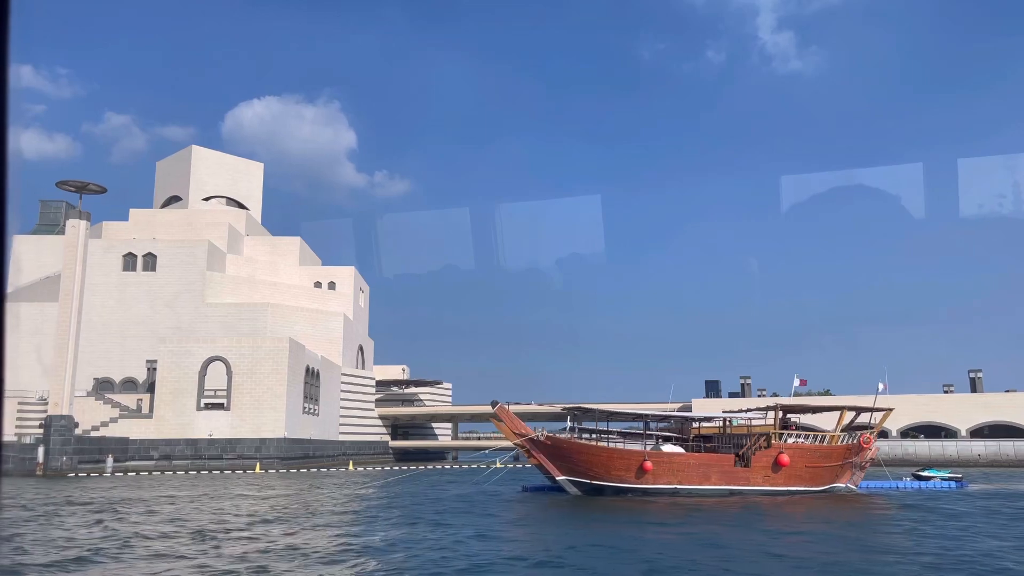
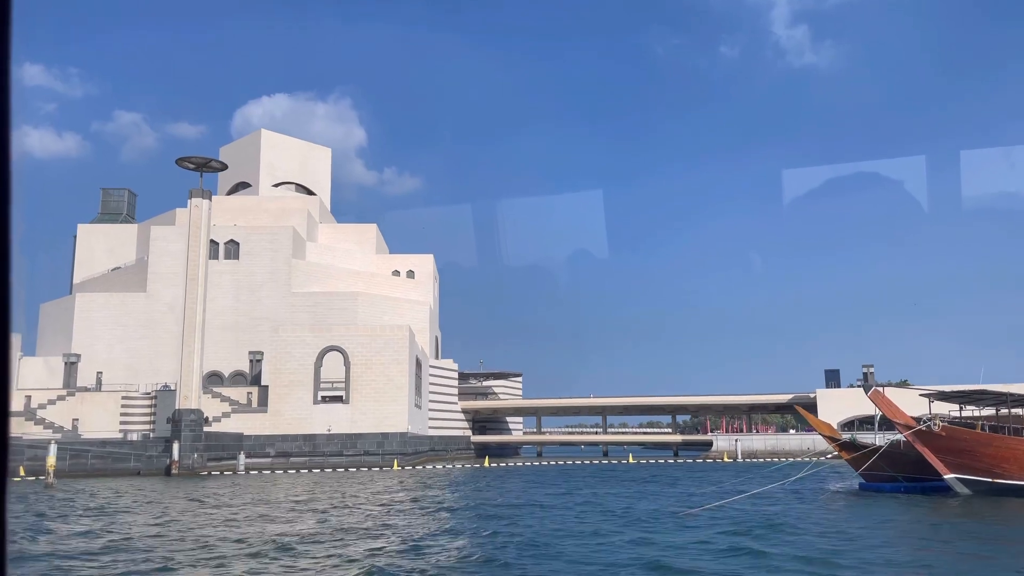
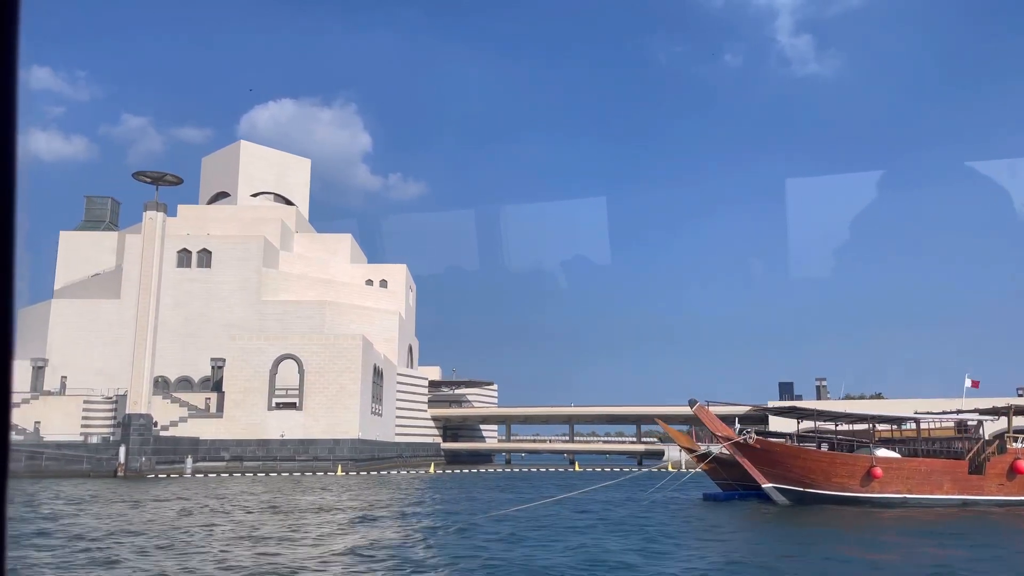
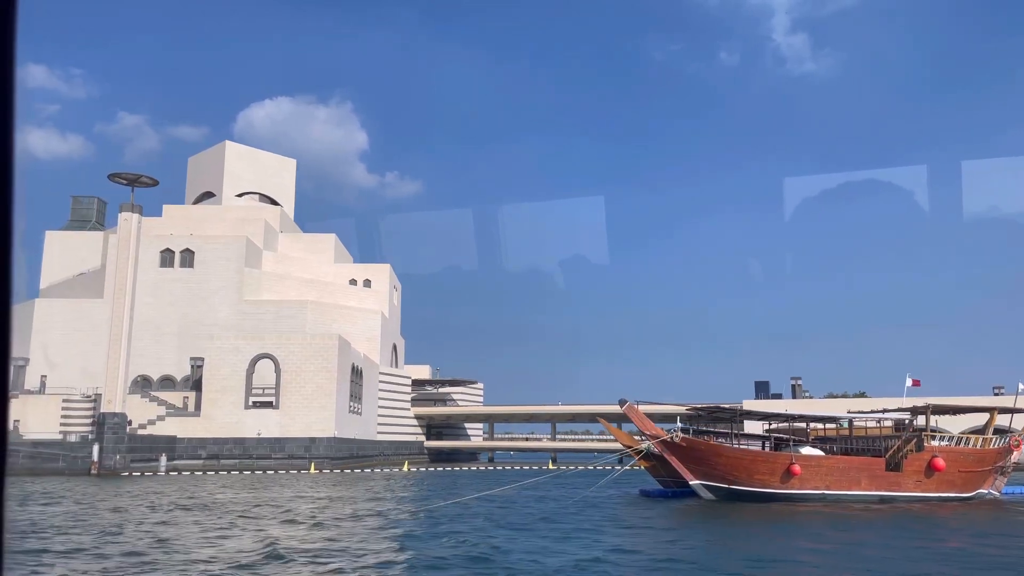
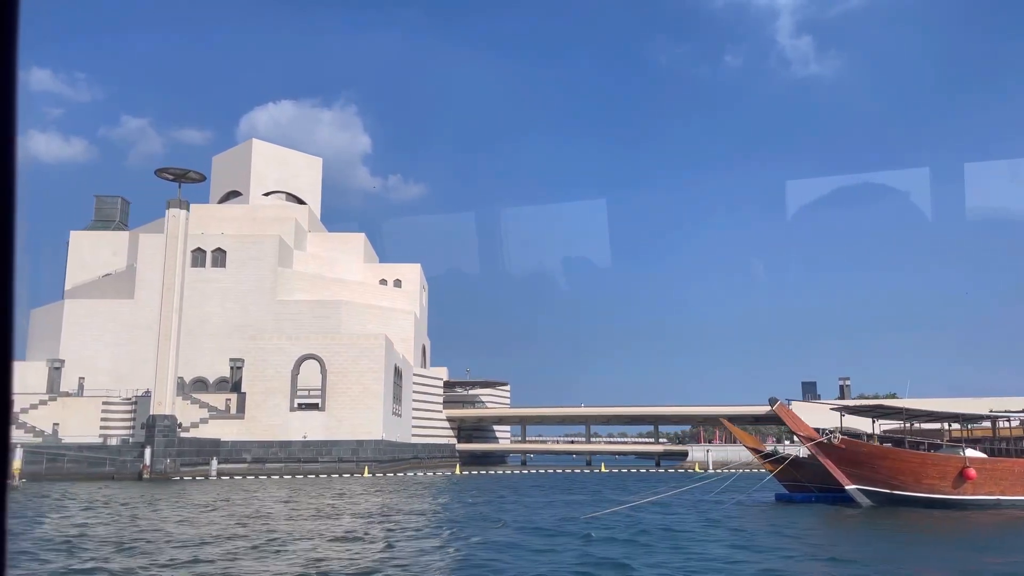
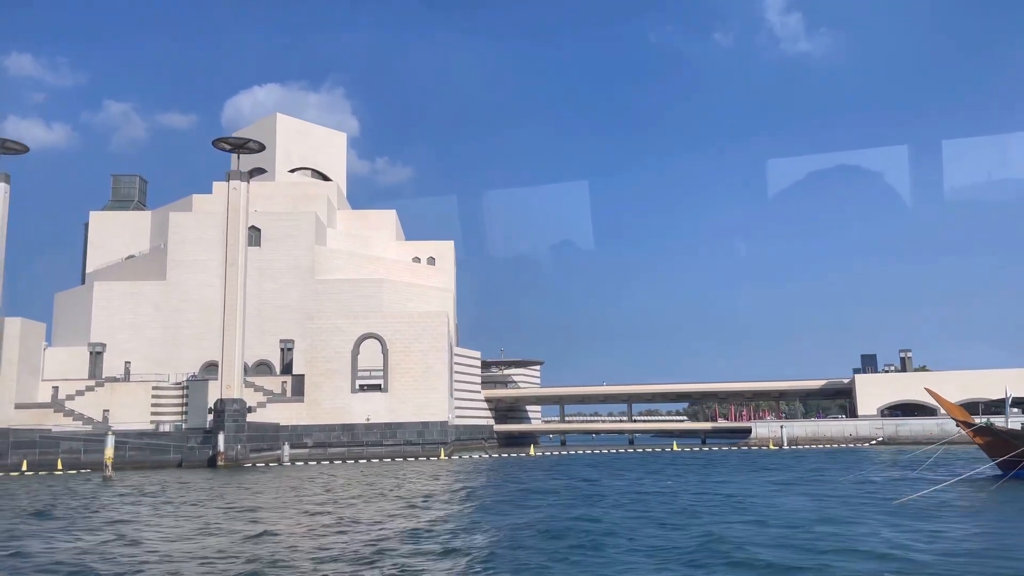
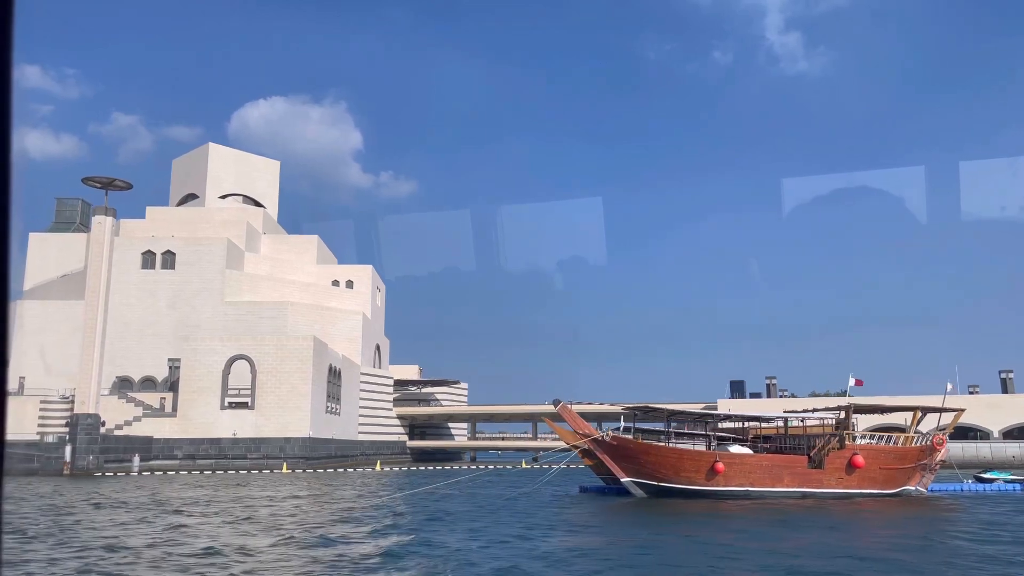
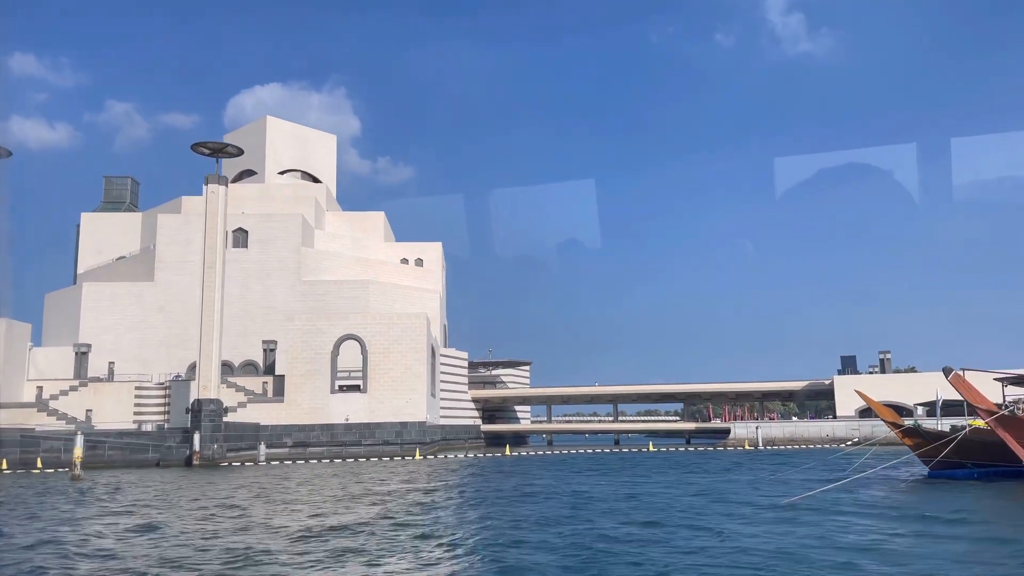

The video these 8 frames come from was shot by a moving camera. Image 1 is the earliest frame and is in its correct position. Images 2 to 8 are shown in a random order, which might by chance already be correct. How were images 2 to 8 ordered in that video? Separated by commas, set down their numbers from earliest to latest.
7, 4, 3, 5, 2, 8, 6
